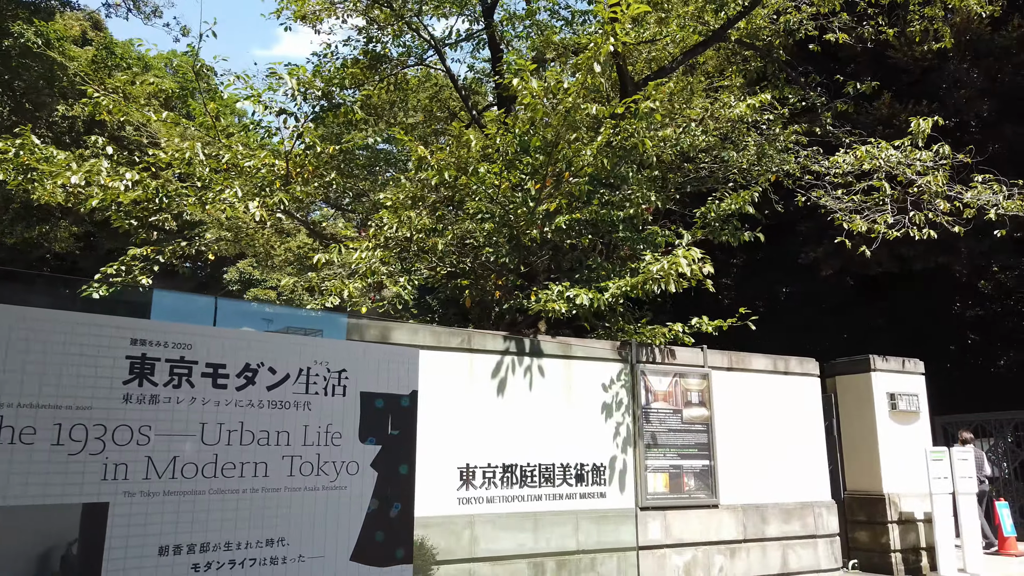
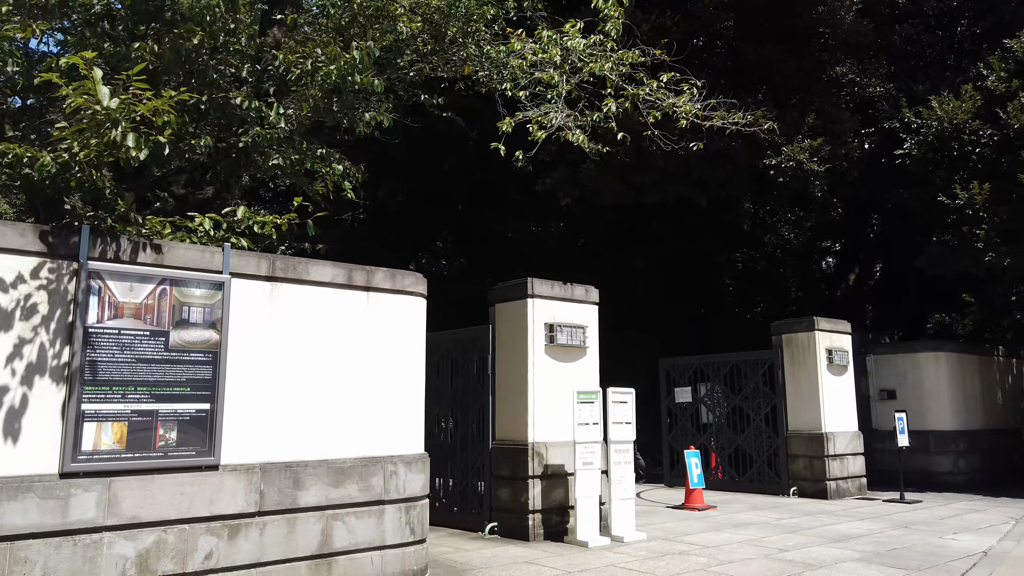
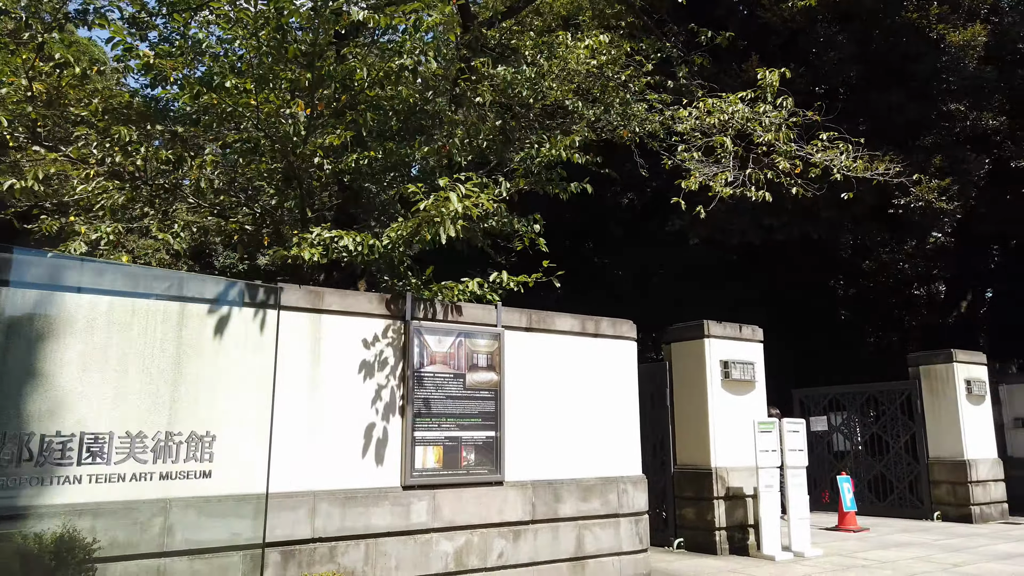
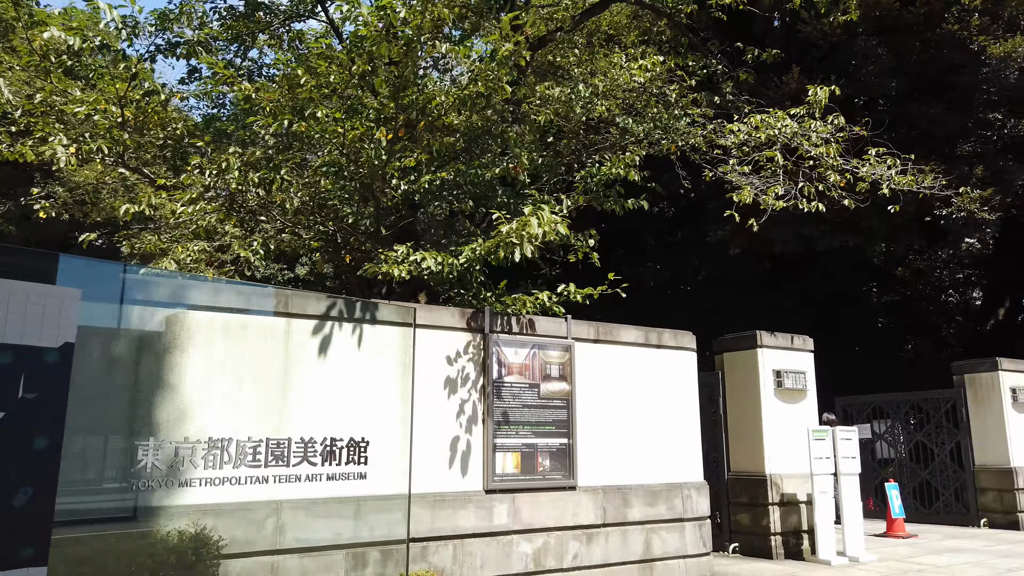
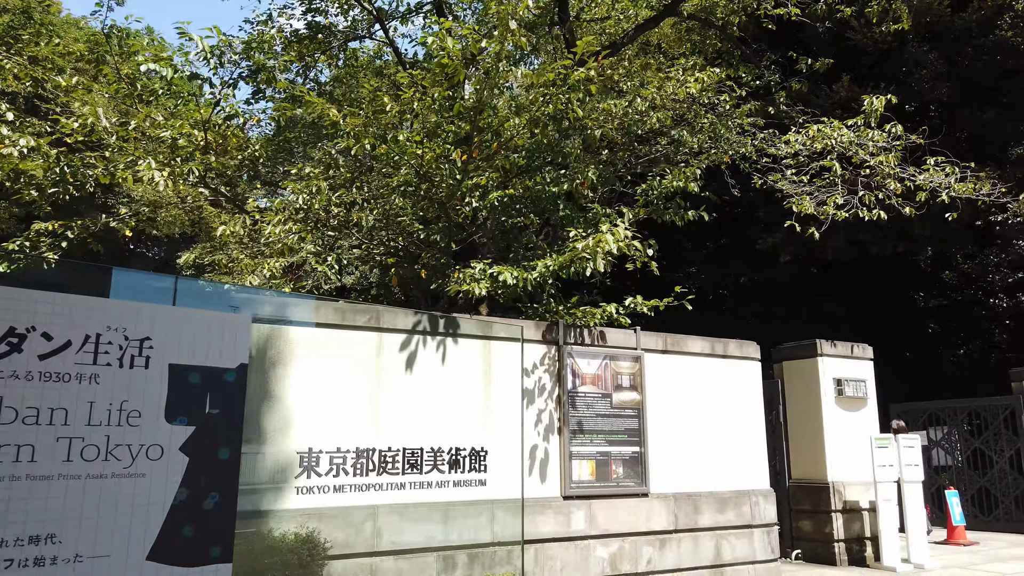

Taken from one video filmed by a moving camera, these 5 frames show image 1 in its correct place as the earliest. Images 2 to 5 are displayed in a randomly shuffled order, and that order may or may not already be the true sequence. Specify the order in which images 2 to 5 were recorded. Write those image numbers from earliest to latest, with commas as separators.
5, 4, 3, 2
